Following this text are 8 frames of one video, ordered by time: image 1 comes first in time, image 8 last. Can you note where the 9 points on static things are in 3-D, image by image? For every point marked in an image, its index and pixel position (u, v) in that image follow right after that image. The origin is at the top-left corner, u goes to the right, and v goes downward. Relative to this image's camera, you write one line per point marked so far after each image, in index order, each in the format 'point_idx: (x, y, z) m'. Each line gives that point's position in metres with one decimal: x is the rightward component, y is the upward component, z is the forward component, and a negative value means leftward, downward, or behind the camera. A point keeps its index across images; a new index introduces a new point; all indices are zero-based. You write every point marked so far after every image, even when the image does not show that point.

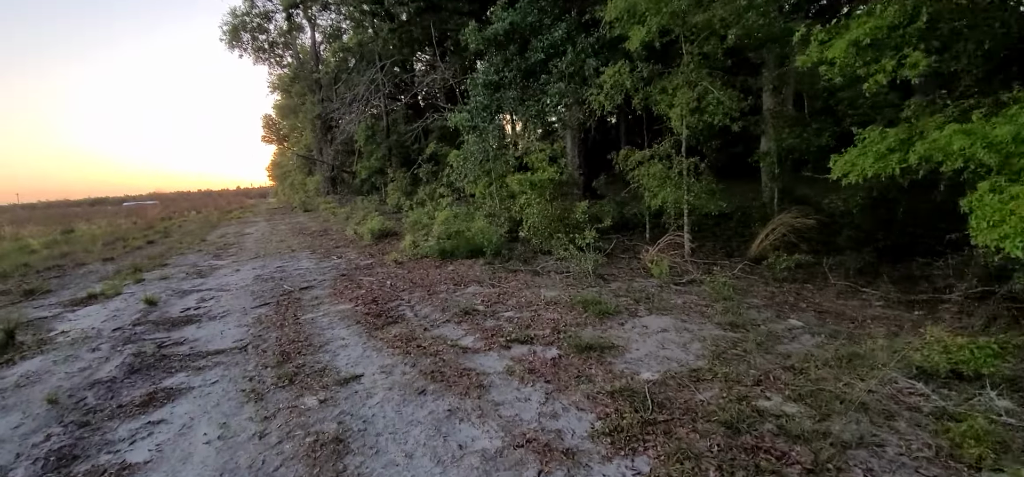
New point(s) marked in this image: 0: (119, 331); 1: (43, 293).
0: (-4.3, -1.0, +5.3) m
1: (-7.9, -0.9, +8.2) m
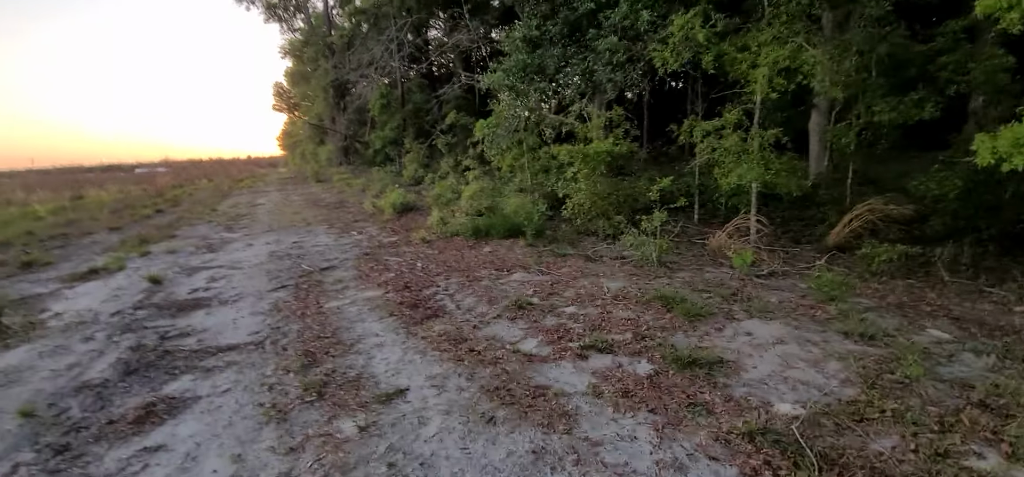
0: (-3.8, -0.7, +4.7) m
1: (-7.3, -0.4, +7.6) m
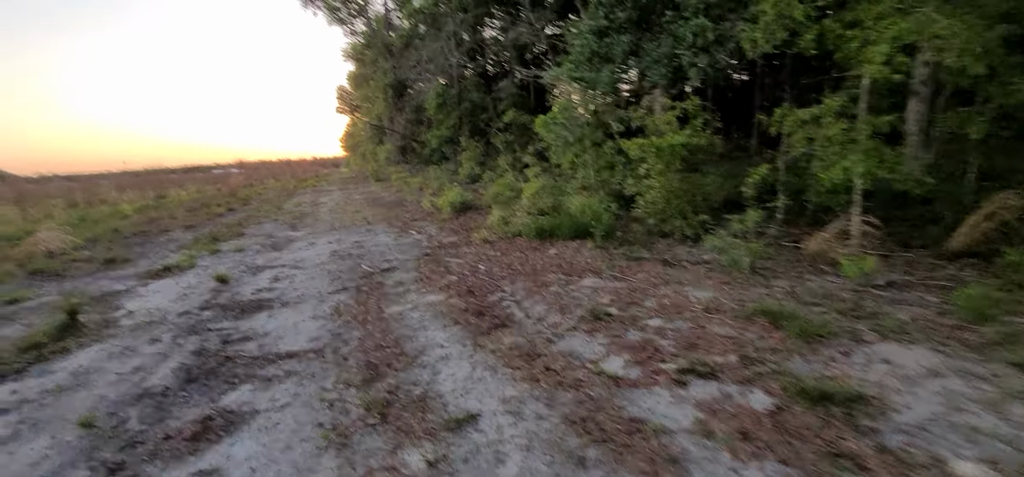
0: (-3.1, -0.7, +4.7) m
1: (-6.3, -0.4, +8.0) m
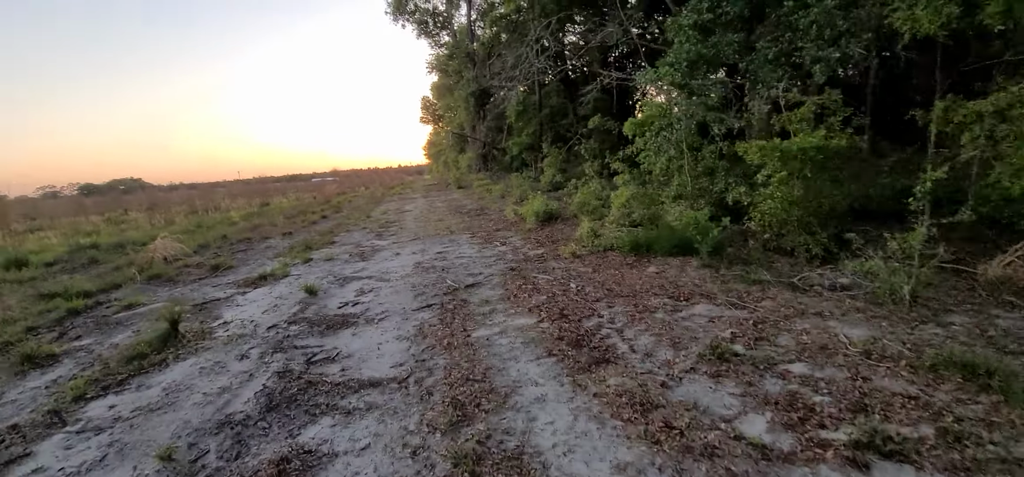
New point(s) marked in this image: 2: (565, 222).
0: (-2.3, -0.9, +4.6) m
1: (-4.9, -0.5, +8.4) m
2: (+1.0, +0.3, +9.3) m
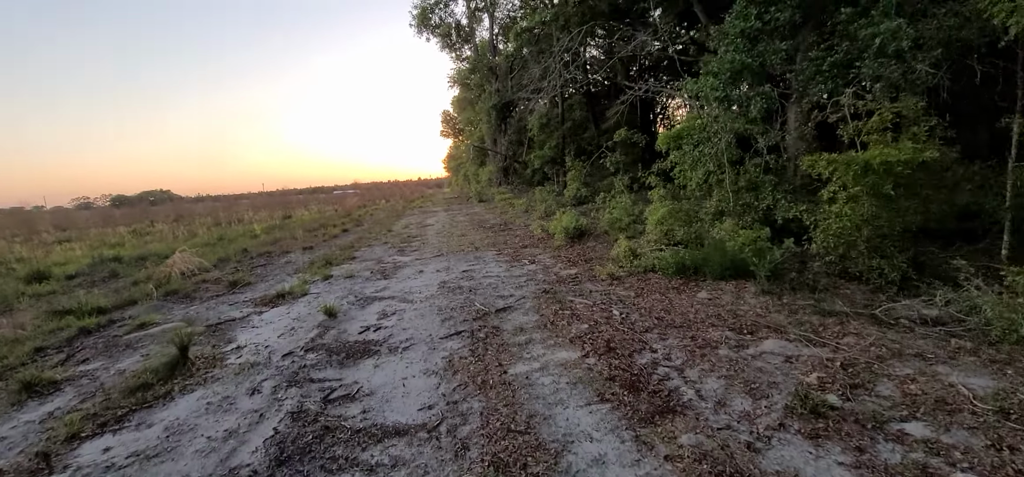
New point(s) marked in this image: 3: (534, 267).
0: (-1.9, -1.0, +4.2) m
1: (-4.4, -0.8, +8.1) m
2: (+1.5, 0.0, +8.8) m
3: (+0.3, -0.4, +7.1) m
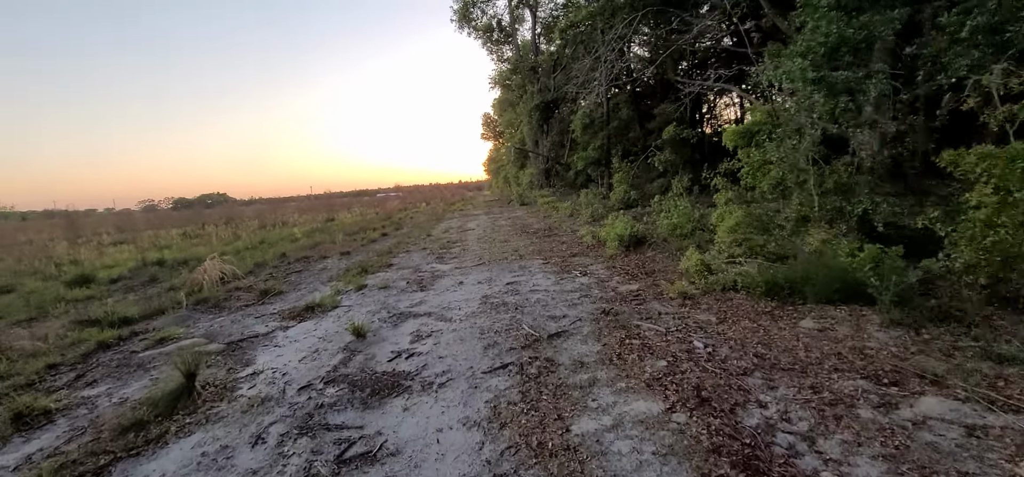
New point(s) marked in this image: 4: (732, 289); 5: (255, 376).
0: (-1.5, -1.1, +3.6) m
1: (-3.7, -0.9, +7.7) m
2: (+2.3, -0.1, +7.9) m
3: (+1.0, -0.5, +6.2) m
4: (+2.2, -0.5, +4.9) m
5: (-2.2, -1.2, +4.1) m
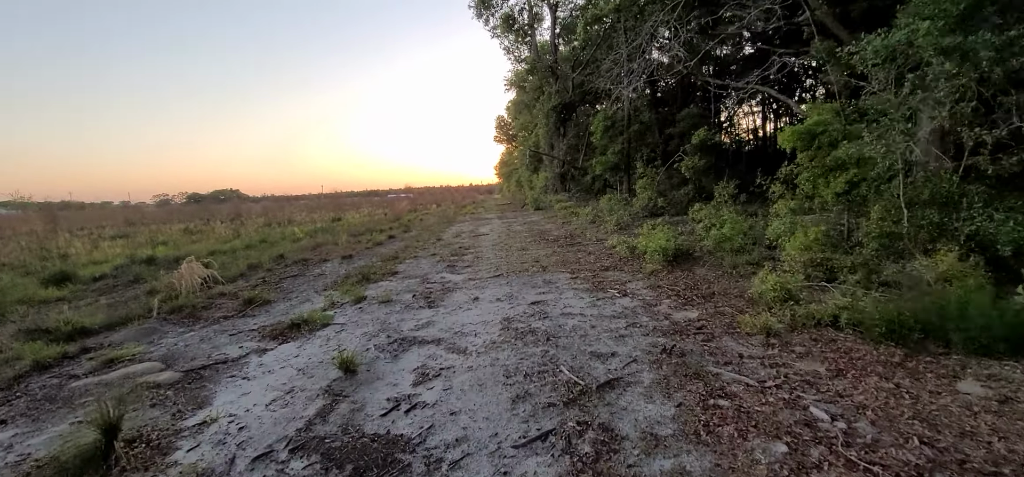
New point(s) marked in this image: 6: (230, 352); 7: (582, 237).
0: (-1.3, -1.2, +2.5) m
1: (-3.4, -0.9, +6.6) m
2: (+2.6, -0.3, +6.8) m
3: (+1.2, -0.7, +5.2) m
4: (+2.4, -0.7, +3.7) m
5: (-1.9, -1.2, +3.1) m
6: (-2.7, -1.1, +4.7) m
7: (+1.6, 0.0, +10.7) m
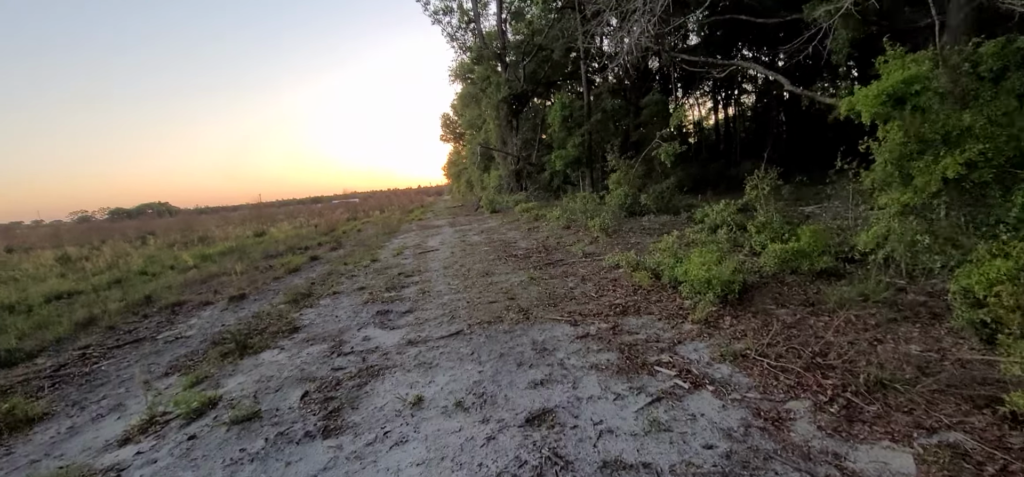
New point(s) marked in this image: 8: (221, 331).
0: (-1.1, -1.5, -0.3) m
1: (-3.6, -1.4, +3.6) m
2: (+2.3, -0.5, +4.3) m
3: (+1.1, -0.9, +2.6) m
4: (+2.4, -0.9, +1.3) m
5: (-1.8, -1.6, +0.2) m
6: (-2.7, -1.5, +1.7) m
7: (+0.9, -0.2, +8.1) m
8: (-3.4, -1.1, +5.7) m
